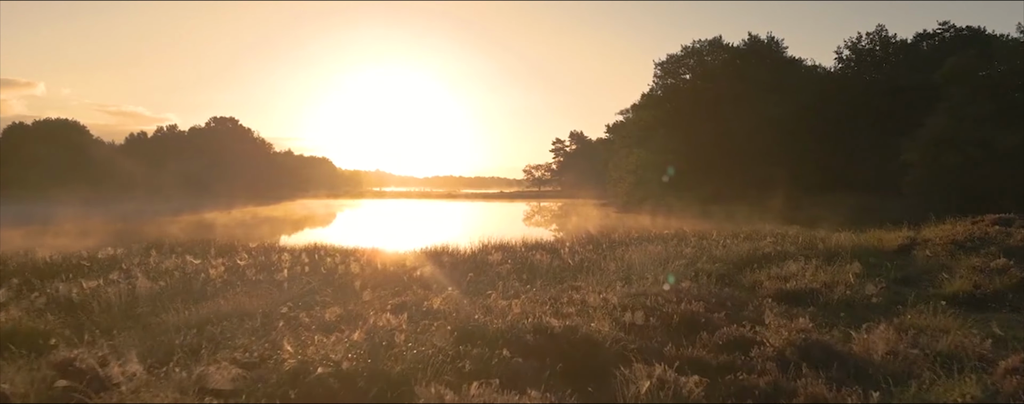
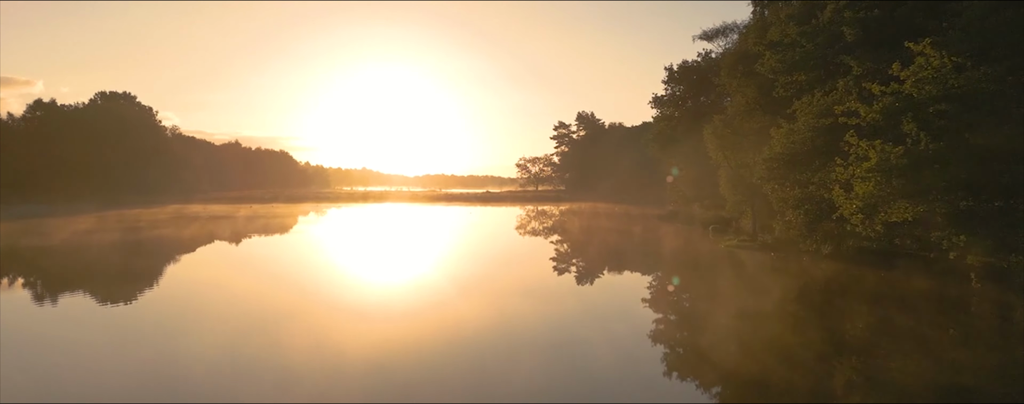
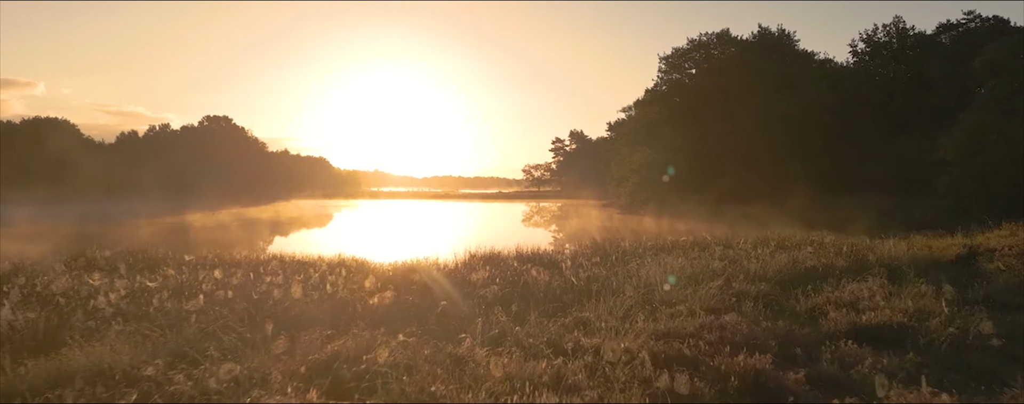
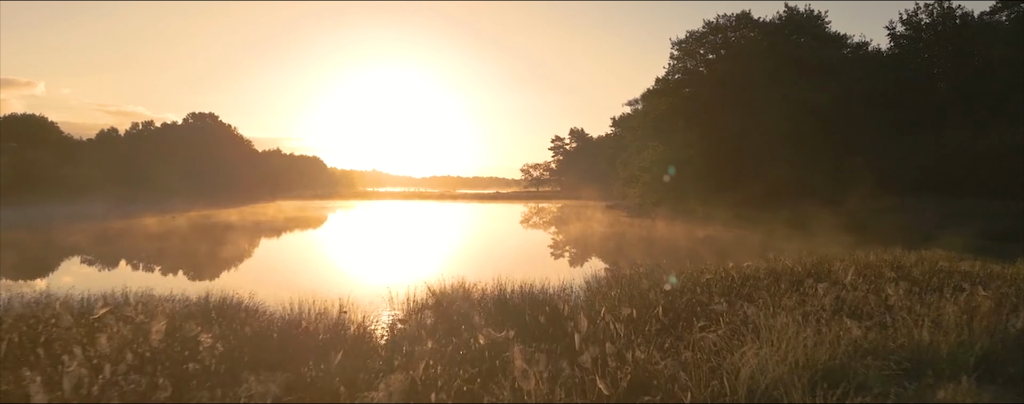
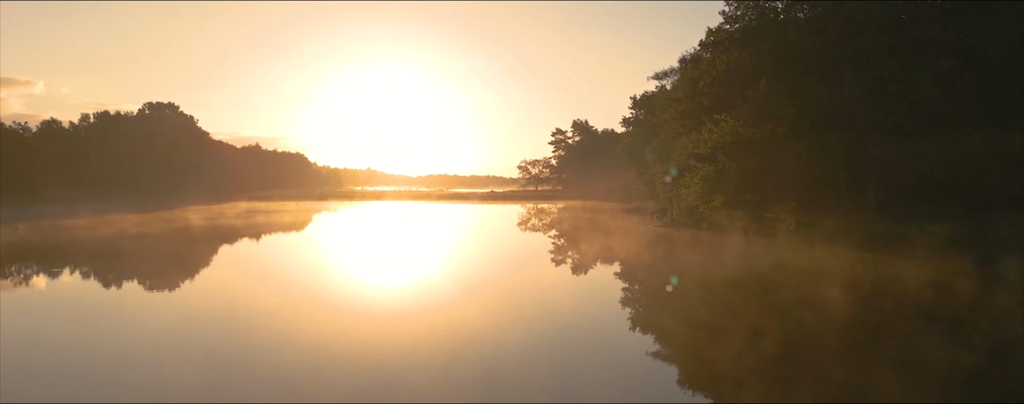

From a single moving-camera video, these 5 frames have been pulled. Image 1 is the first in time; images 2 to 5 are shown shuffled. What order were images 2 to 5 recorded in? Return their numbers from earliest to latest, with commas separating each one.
3, 4, 5, 2
